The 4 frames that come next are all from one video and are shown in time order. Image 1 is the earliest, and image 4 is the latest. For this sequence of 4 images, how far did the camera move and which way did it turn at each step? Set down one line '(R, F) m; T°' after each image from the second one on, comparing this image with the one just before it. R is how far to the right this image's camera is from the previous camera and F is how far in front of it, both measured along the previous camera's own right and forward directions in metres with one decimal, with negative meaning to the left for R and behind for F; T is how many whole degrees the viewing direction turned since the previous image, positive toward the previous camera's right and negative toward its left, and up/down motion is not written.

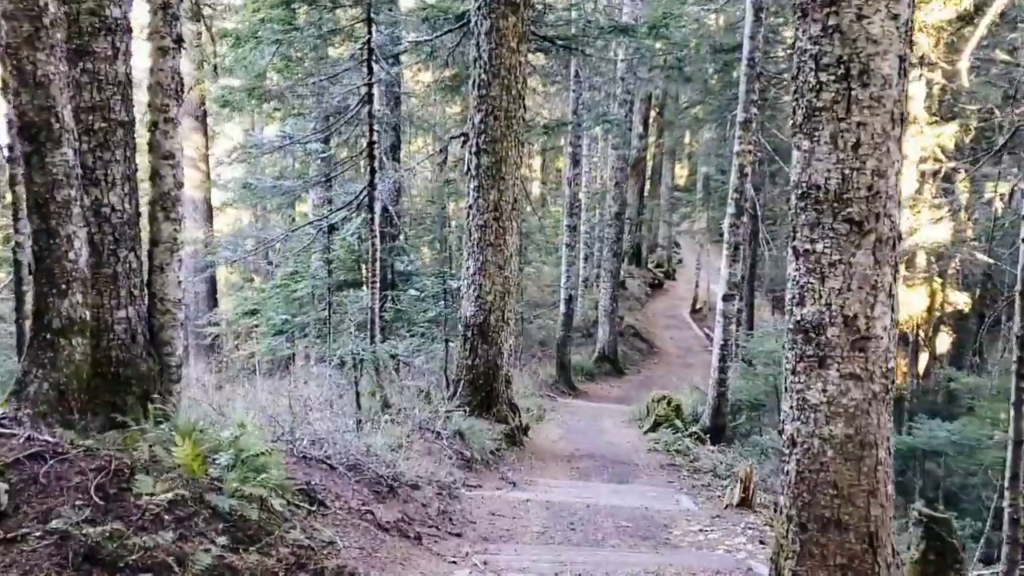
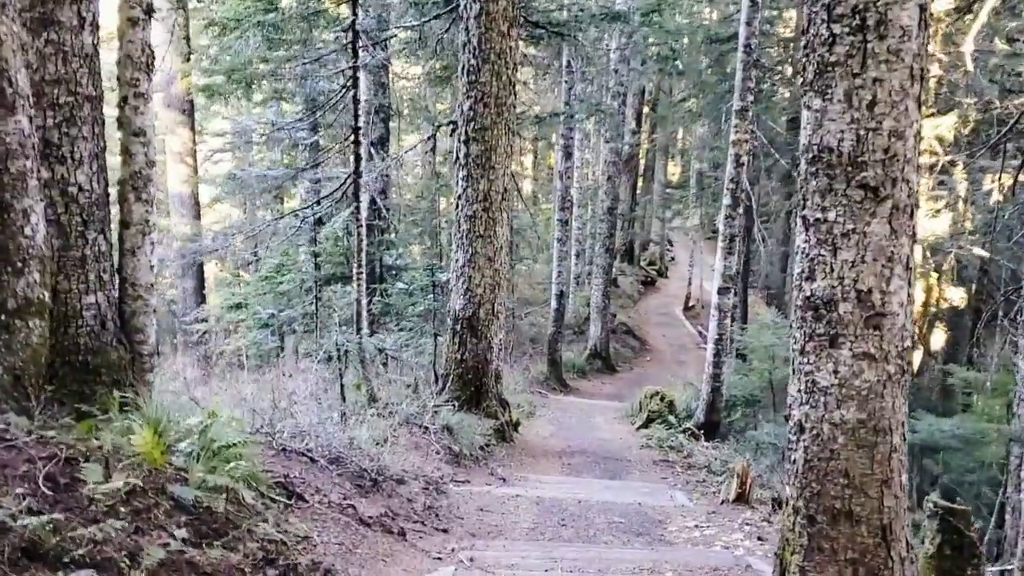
(0.0, +0.3) m; +1°
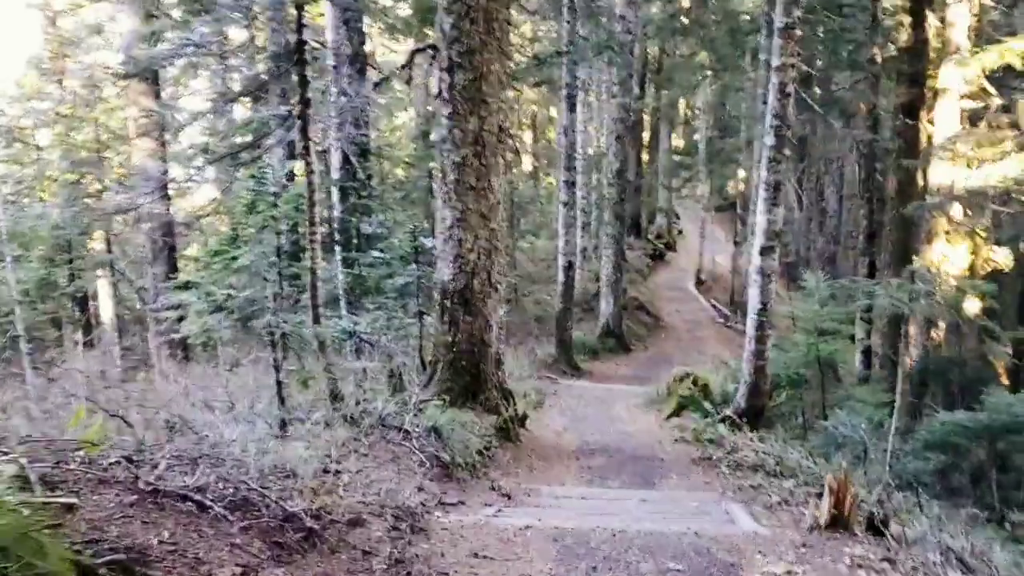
(0.0, +2.1) m; 0°
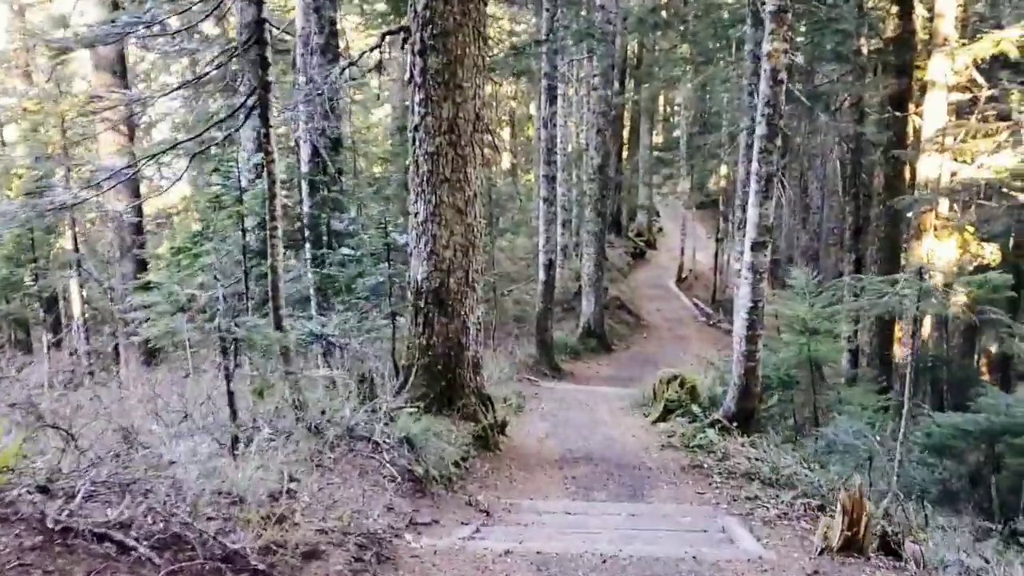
(0.0, +0.5) m; +2°
